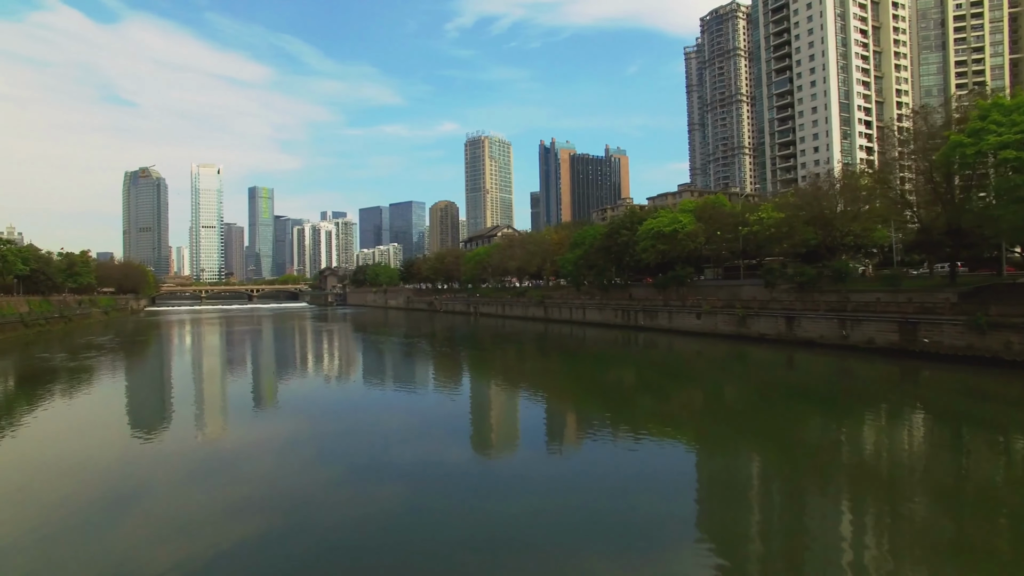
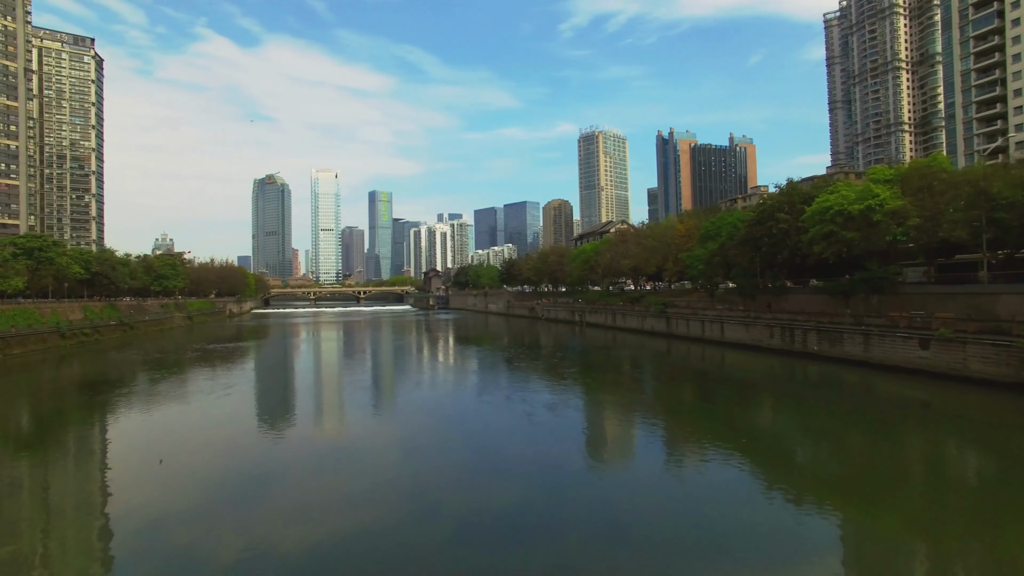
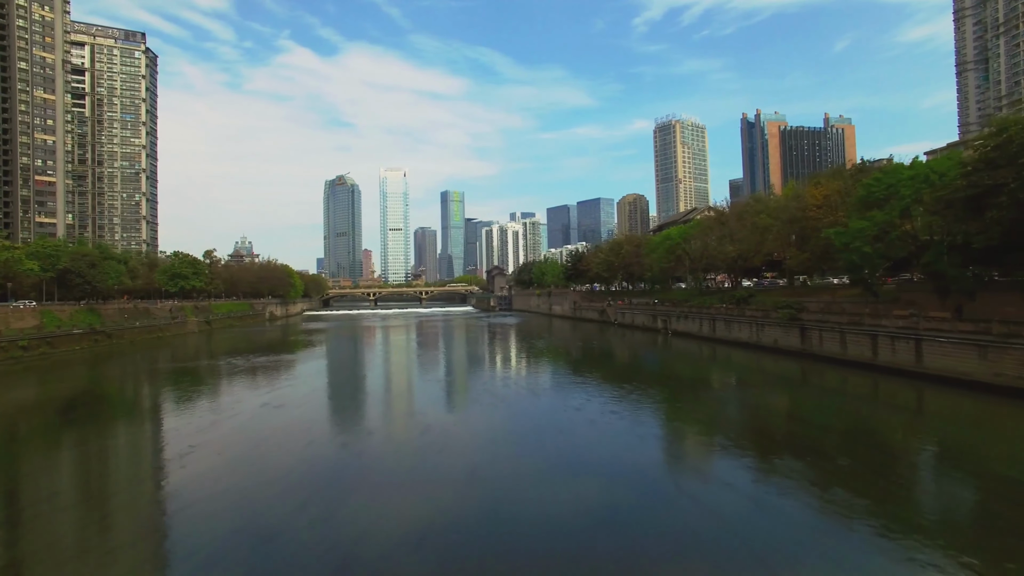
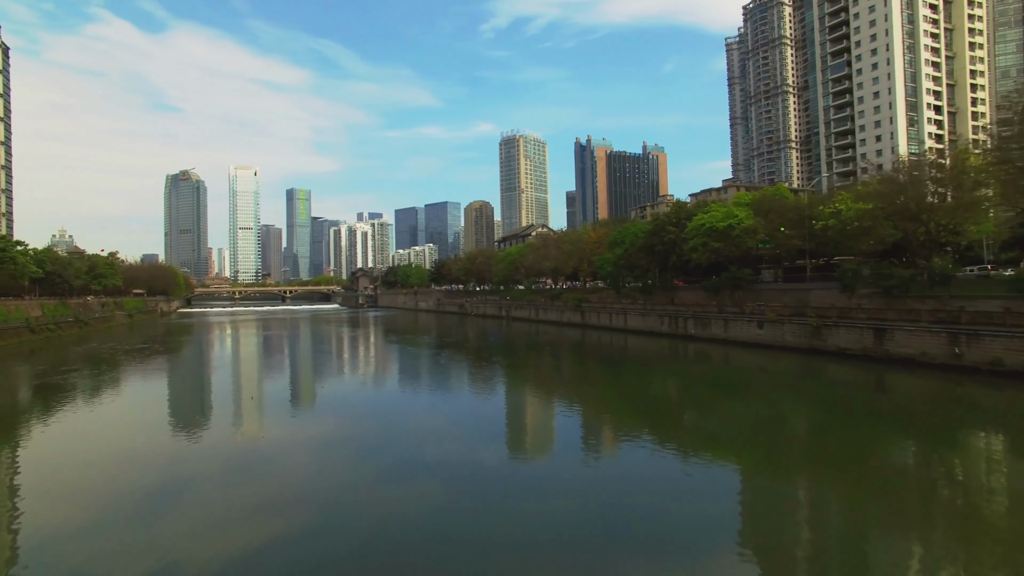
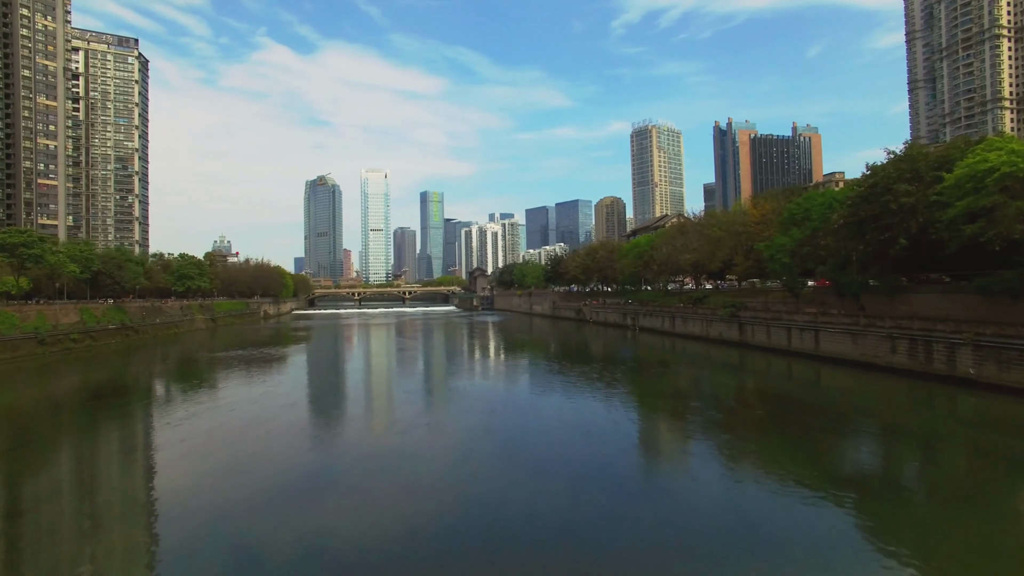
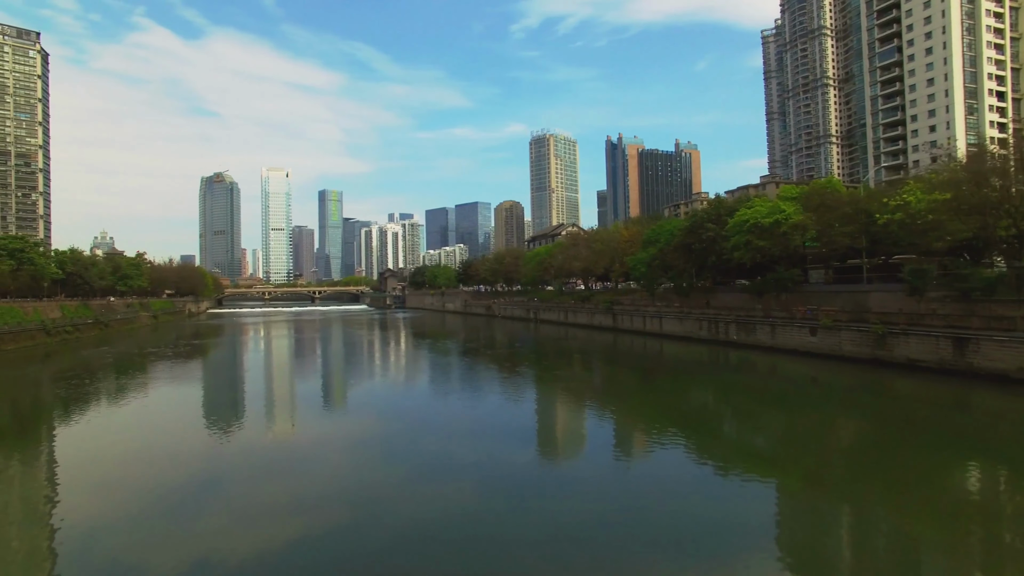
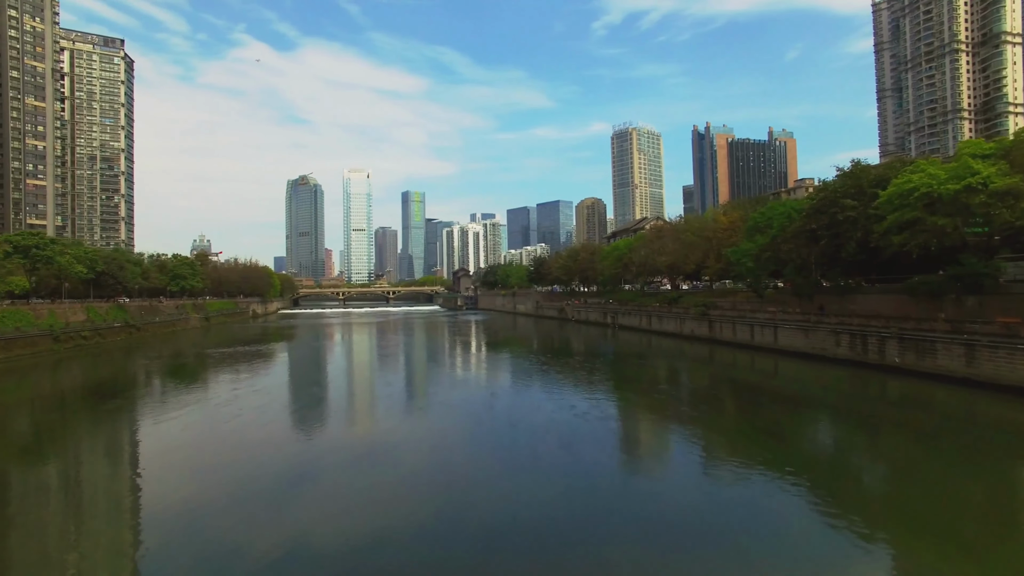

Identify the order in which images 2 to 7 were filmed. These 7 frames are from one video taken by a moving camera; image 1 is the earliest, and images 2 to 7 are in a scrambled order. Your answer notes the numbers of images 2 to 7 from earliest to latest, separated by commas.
4, 6, 2, 7, 5, 3
